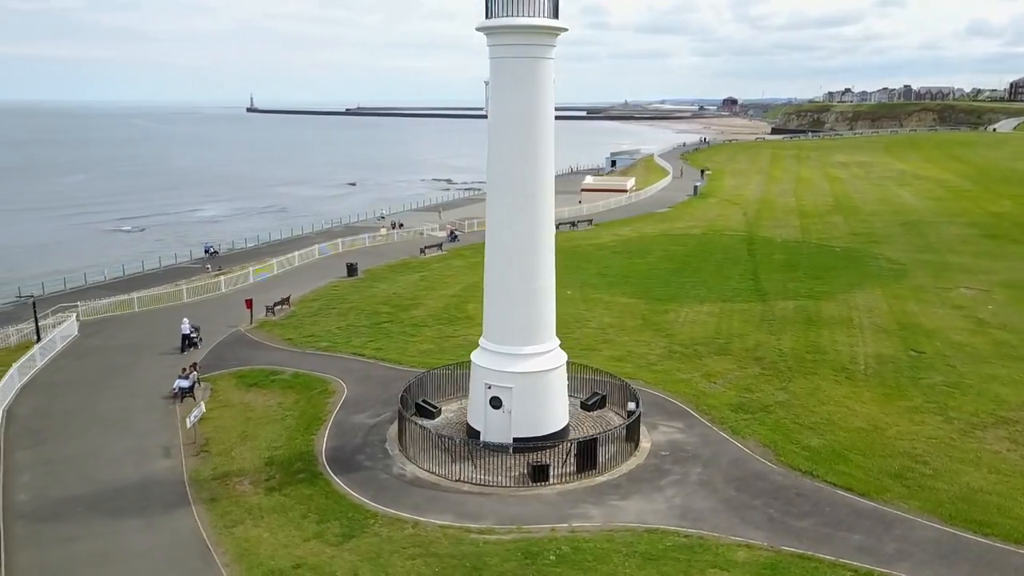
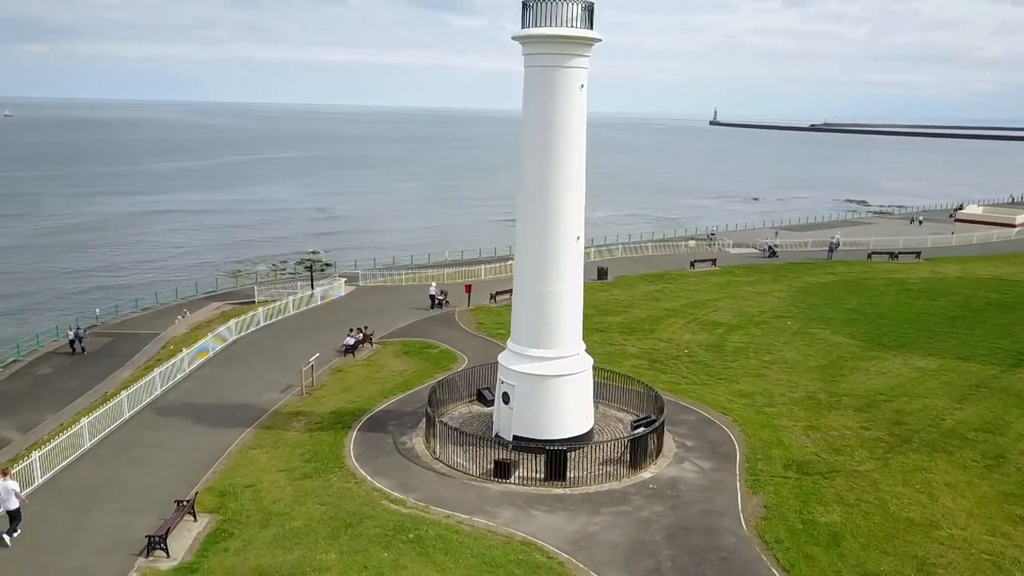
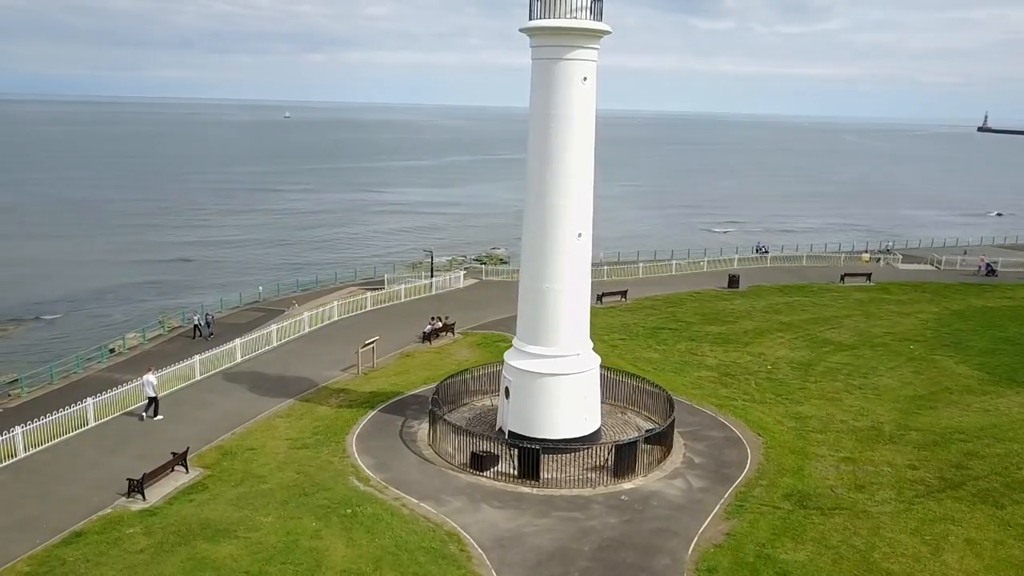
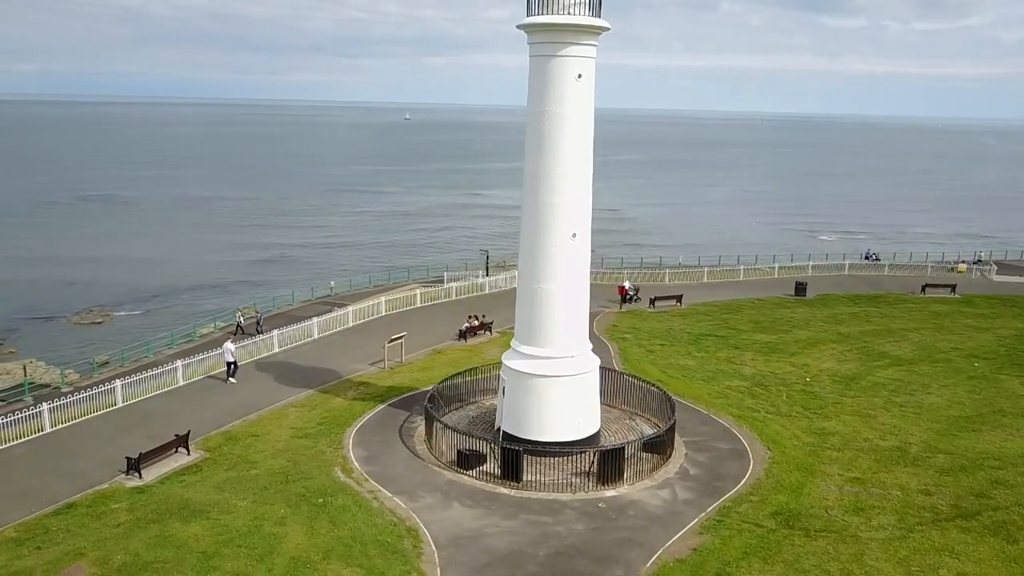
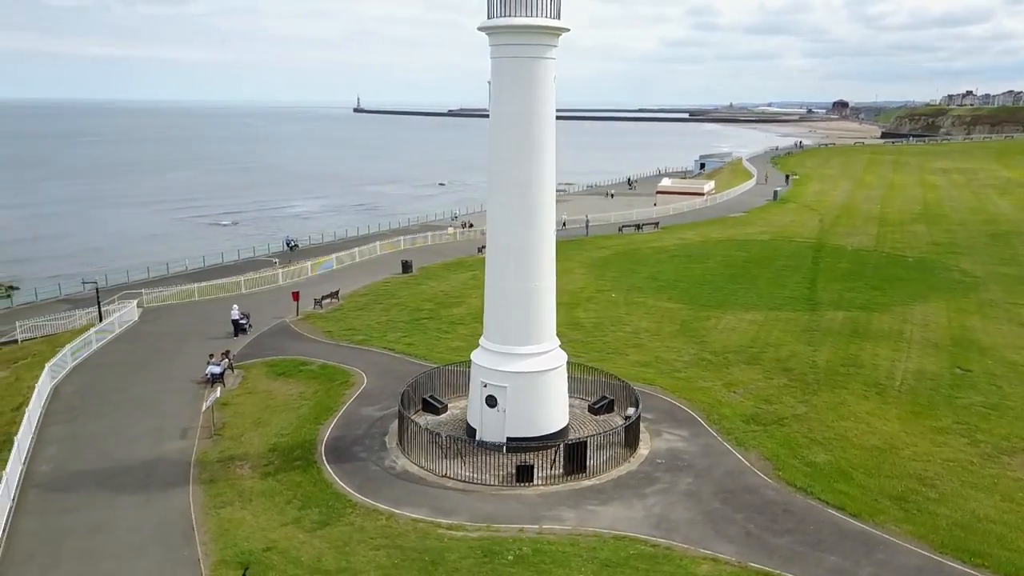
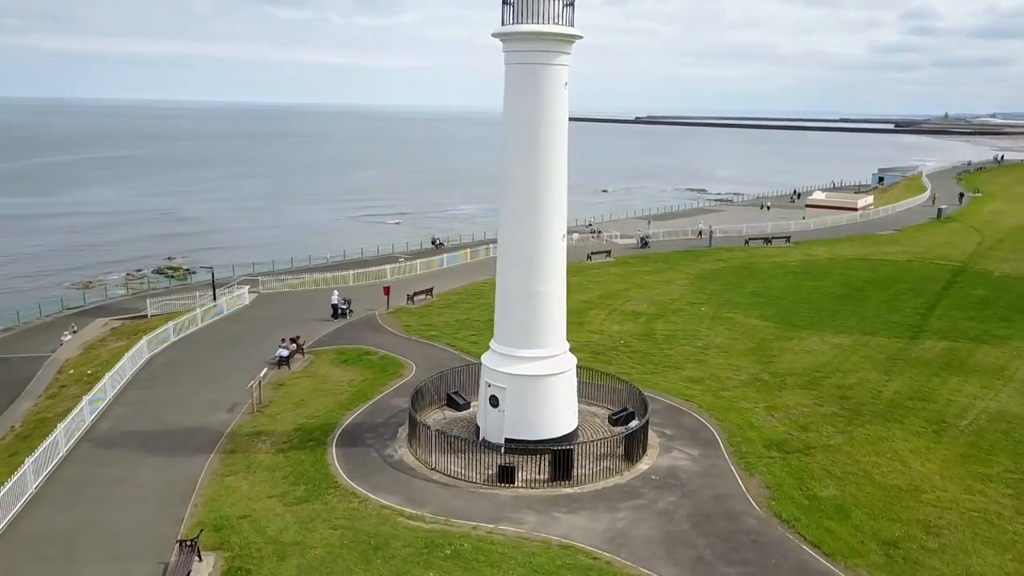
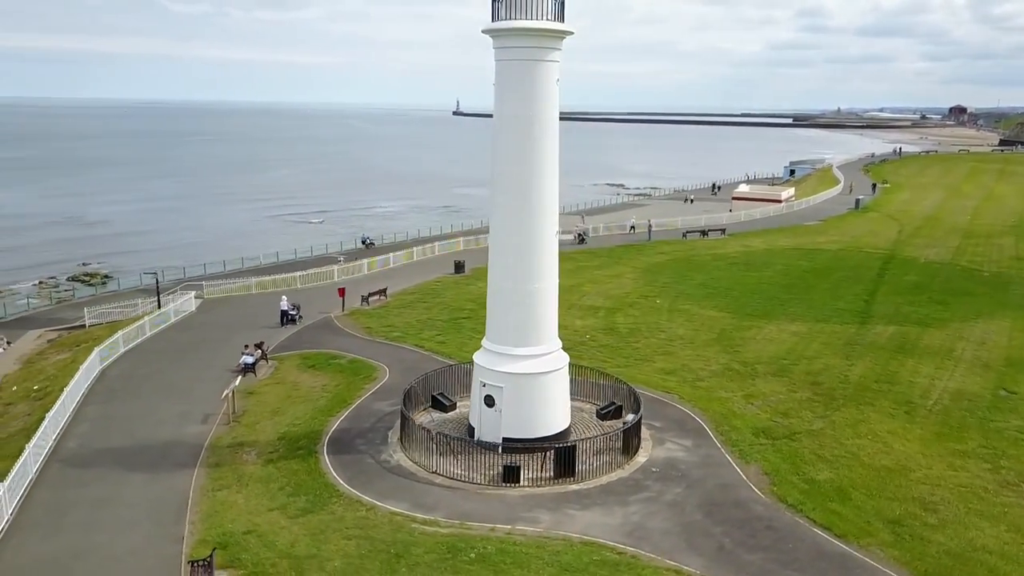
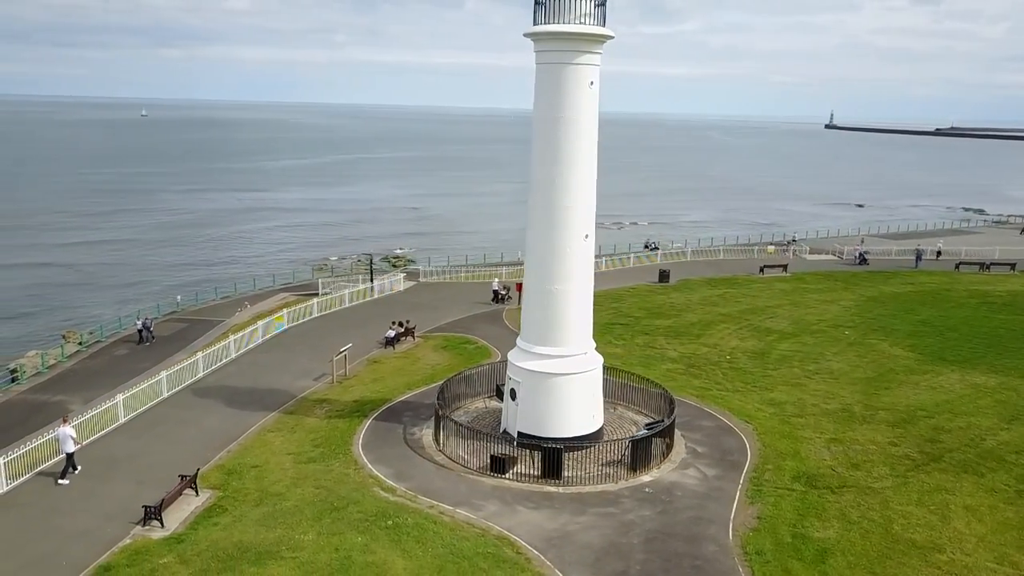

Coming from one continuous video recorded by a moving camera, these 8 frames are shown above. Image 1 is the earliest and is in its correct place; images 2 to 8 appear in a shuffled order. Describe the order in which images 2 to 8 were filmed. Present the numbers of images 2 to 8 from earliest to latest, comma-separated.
5, 7, 6, 2, 8, 3, 4
